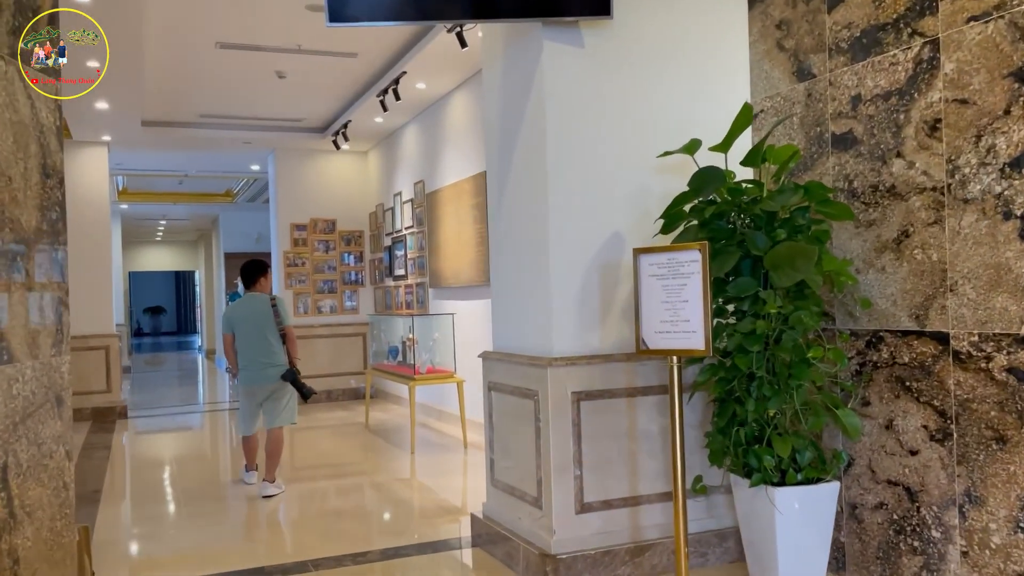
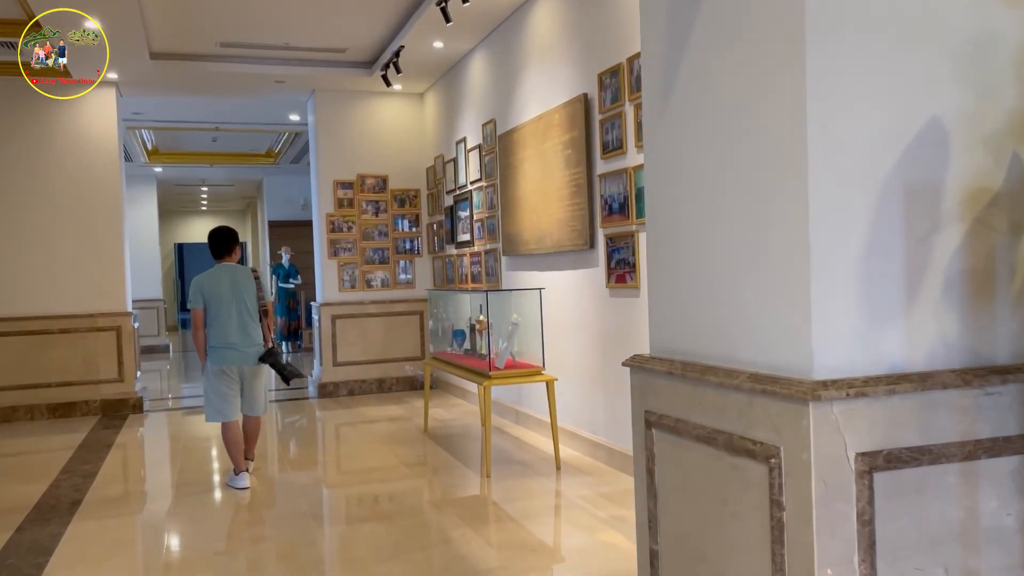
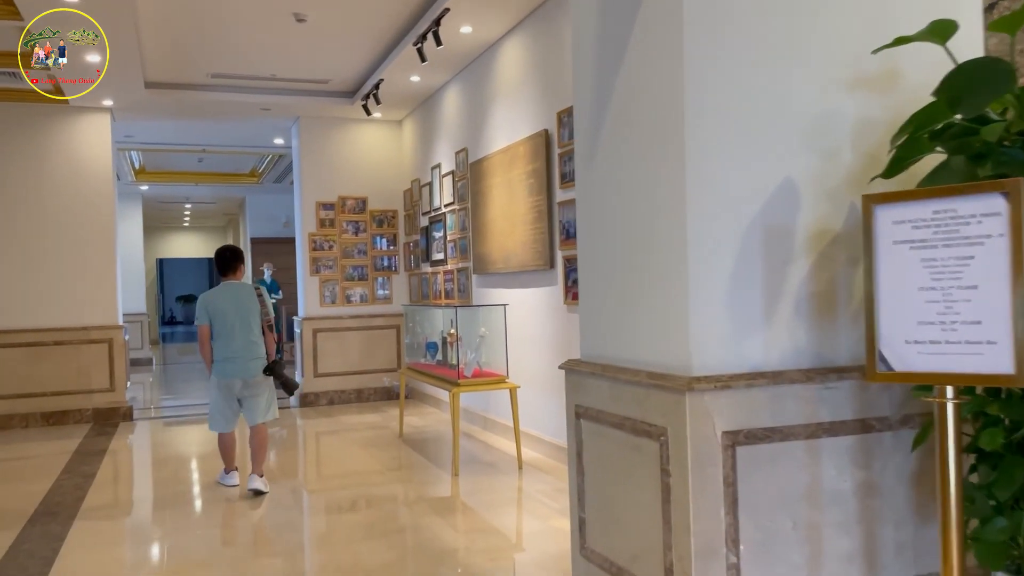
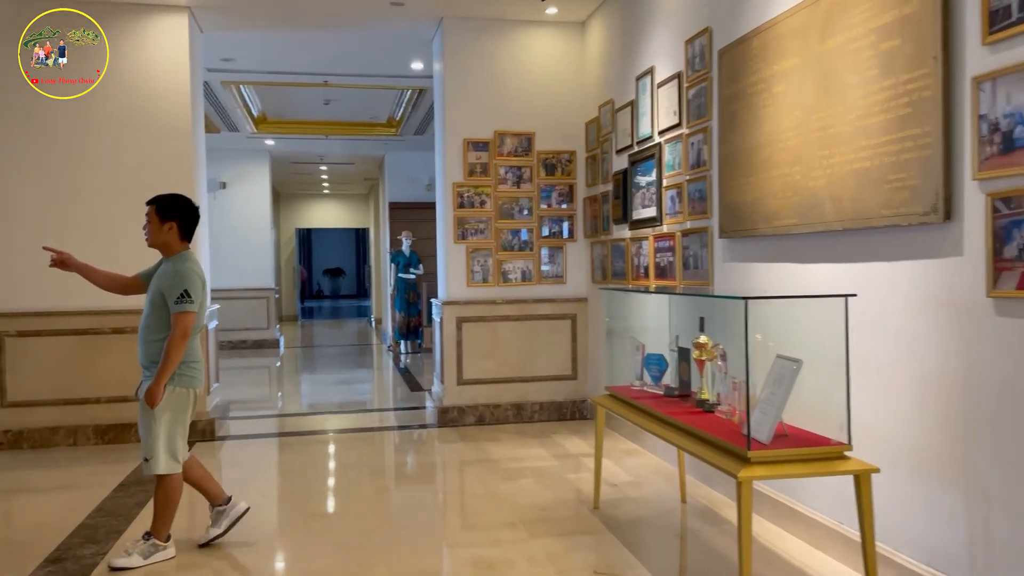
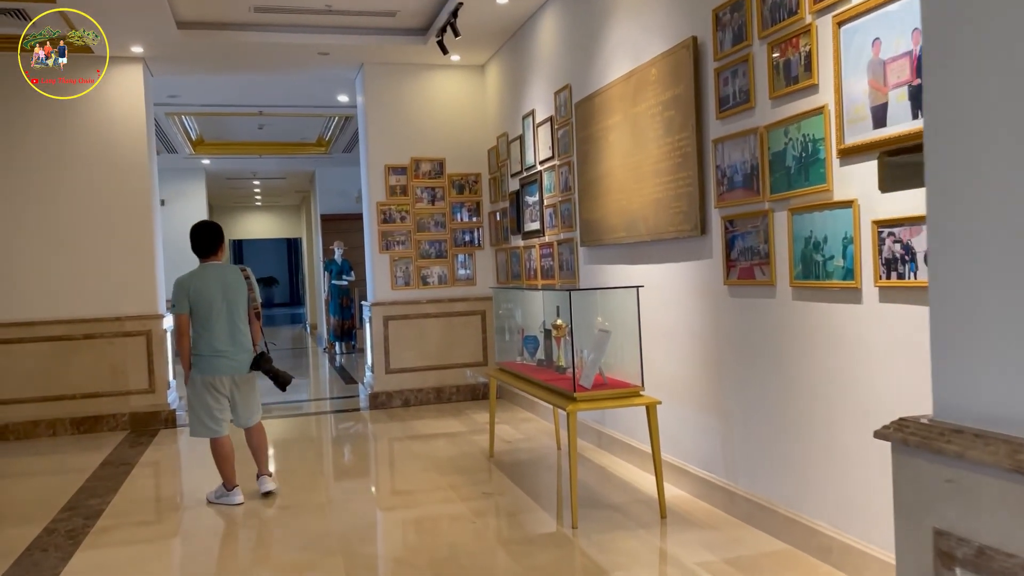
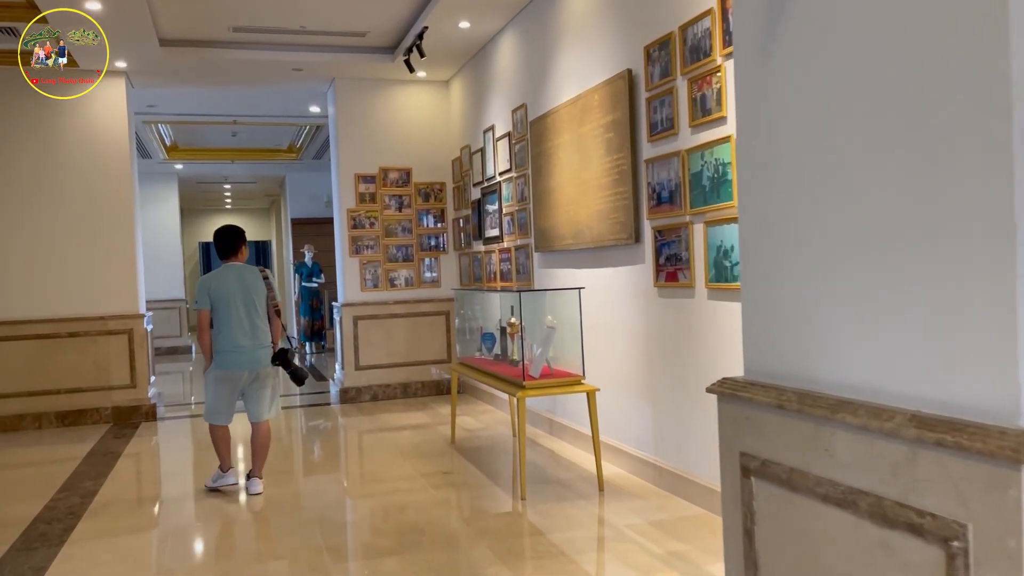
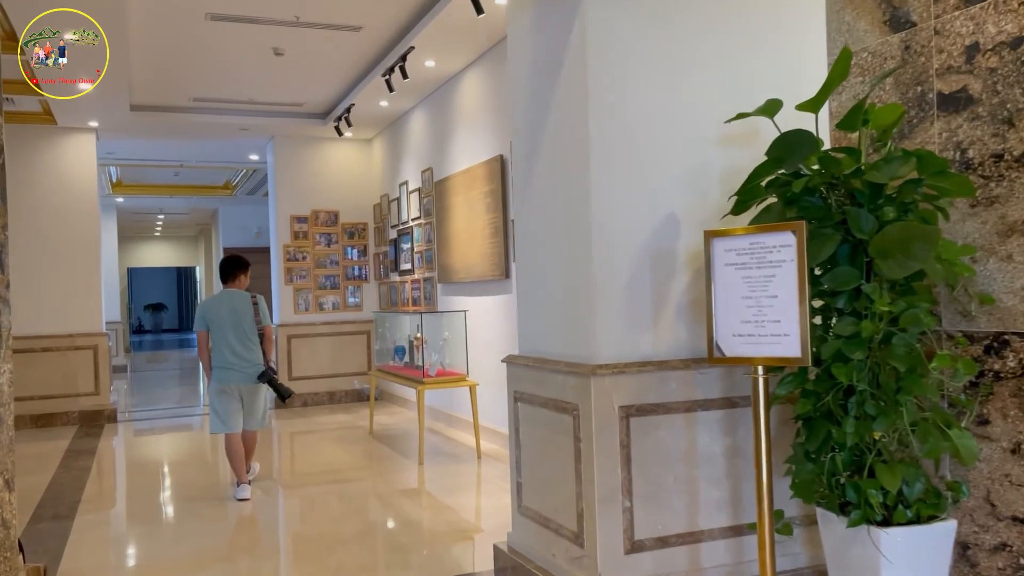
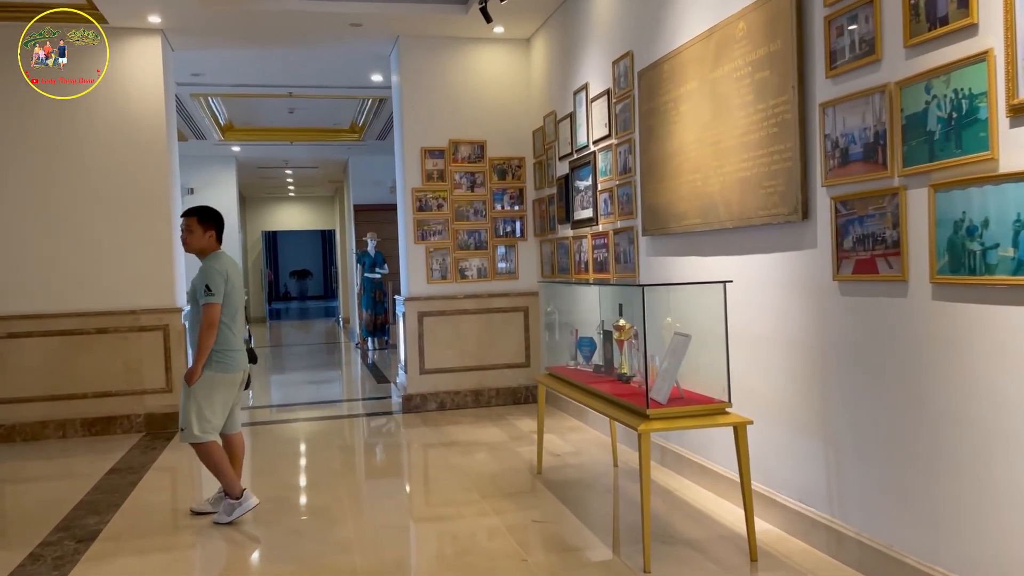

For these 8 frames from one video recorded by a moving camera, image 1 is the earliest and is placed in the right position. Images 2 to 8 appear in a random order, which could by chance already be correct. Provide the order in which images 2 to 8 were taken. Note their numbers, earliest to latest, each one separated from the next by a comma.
7, 3, 2, 6, 5, 8, 4
